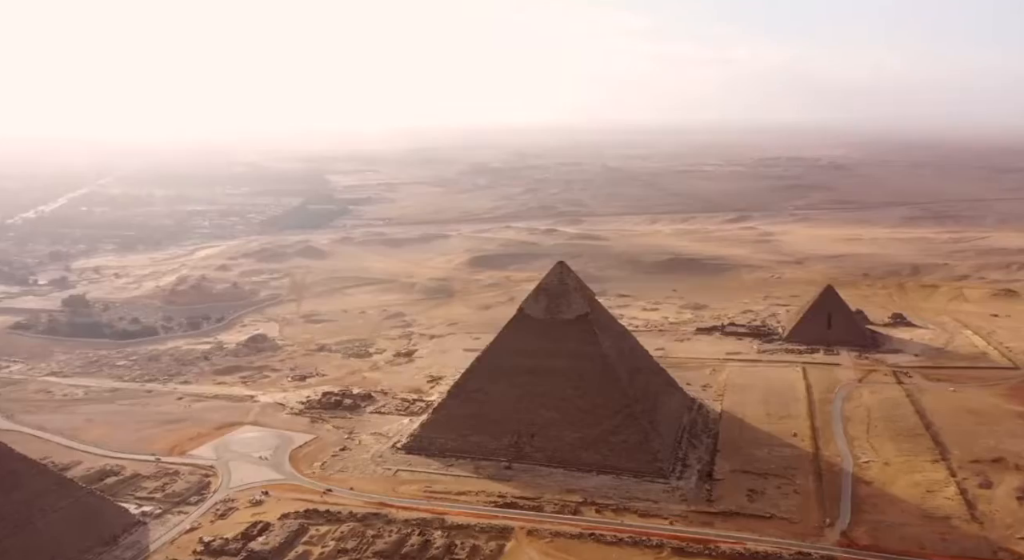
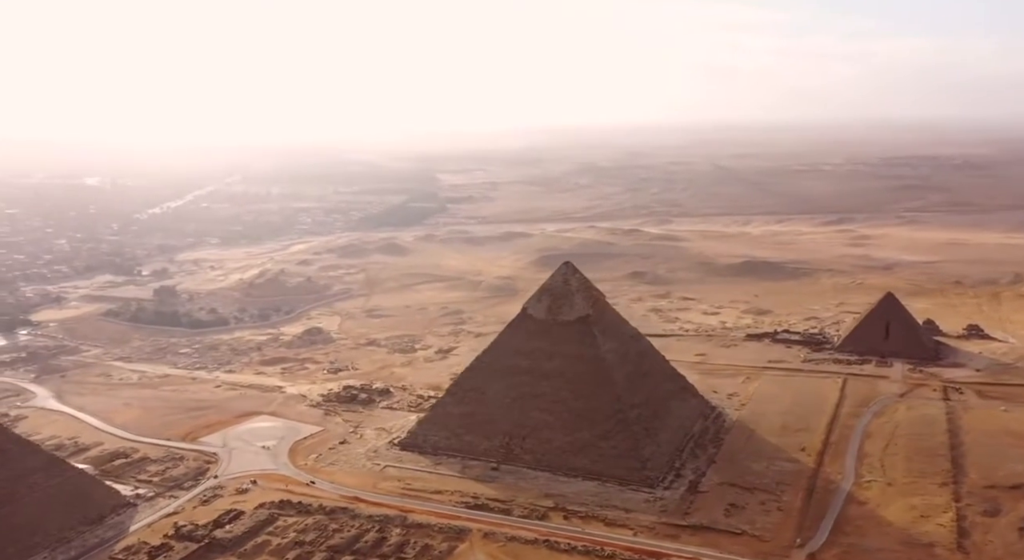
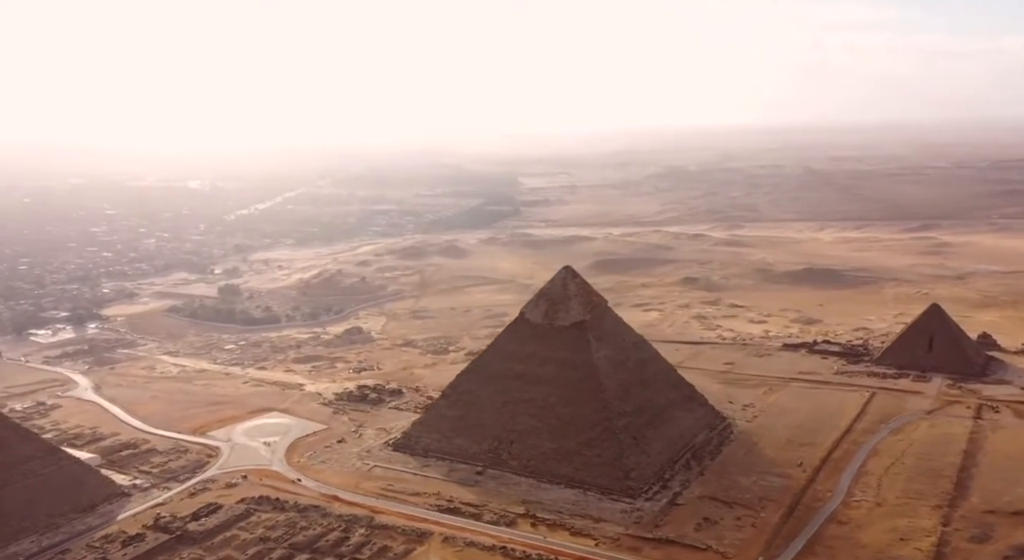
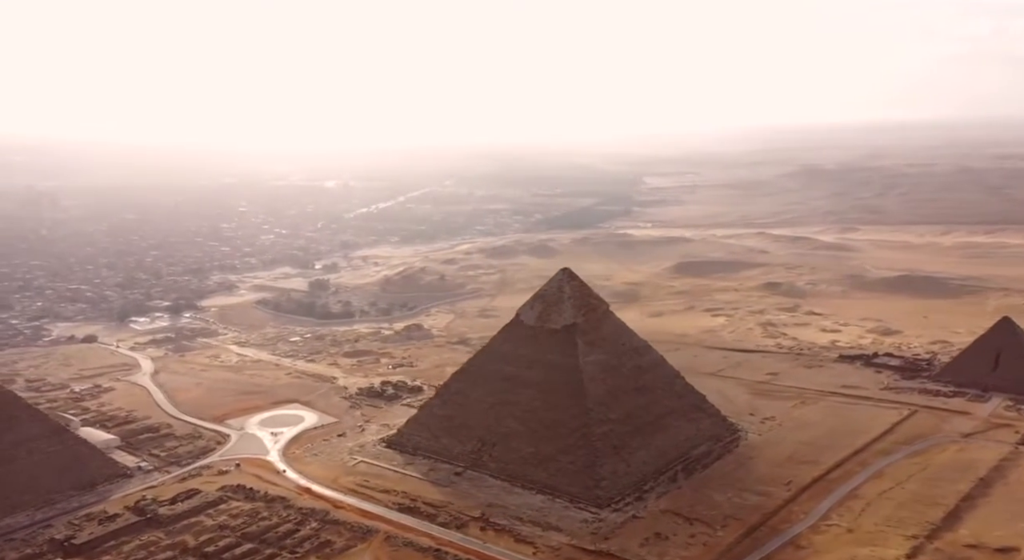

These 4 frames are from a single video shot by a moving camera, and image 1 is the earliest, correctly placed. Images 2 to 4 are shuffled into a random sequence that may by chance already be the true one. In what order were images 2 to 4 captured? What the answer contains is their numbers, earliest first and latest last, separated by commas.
2, 3, 4
